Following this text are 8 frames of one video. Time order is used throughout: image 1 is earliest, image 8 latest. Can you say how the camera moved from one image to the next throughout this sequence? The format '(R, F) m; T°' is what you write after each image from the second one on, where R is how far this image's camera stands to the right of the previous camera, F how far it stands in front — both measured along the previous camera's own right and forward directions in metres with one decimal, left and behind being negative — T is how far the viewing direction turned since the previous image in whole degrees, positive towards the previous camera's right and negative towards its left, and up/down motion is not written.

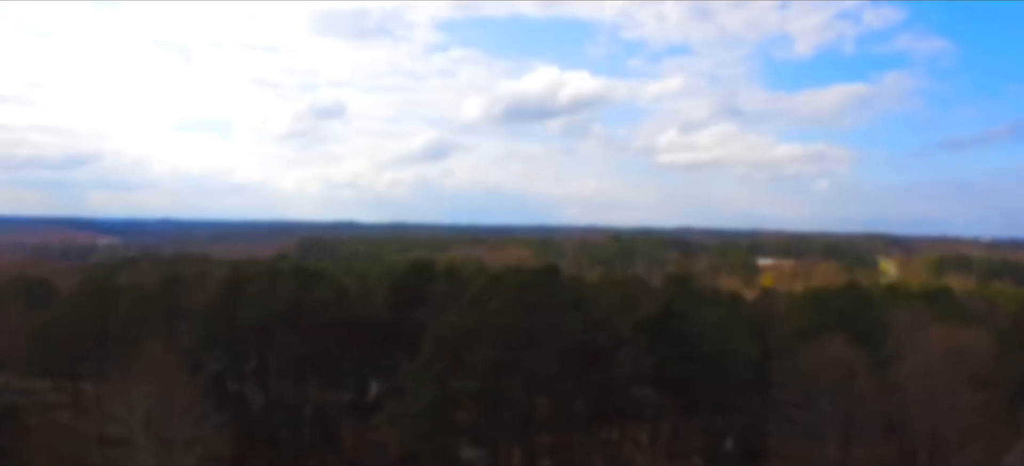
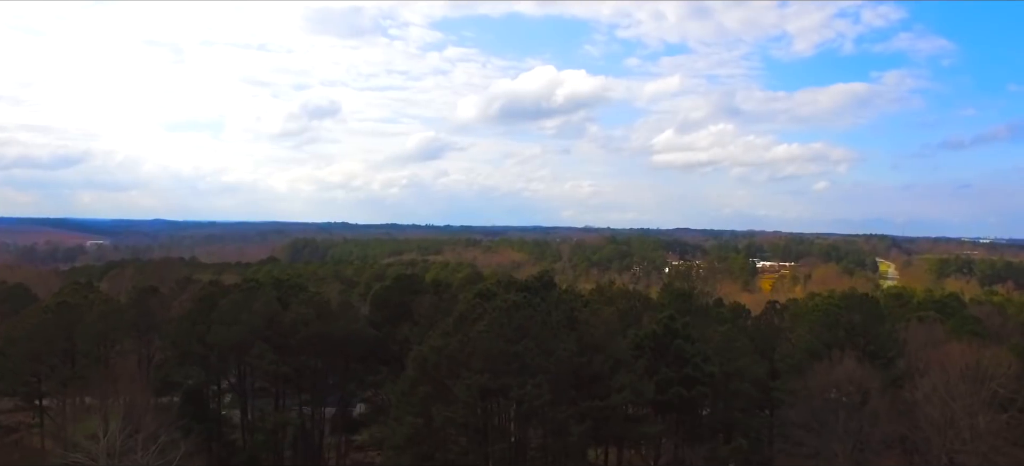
(+0.2, +1.1) m; 0°
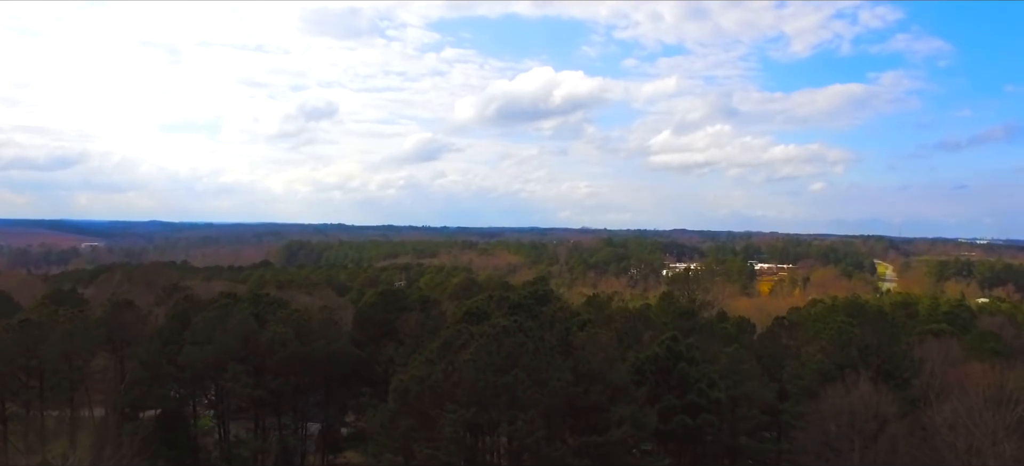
(+0.1, +1.2) m; 0°
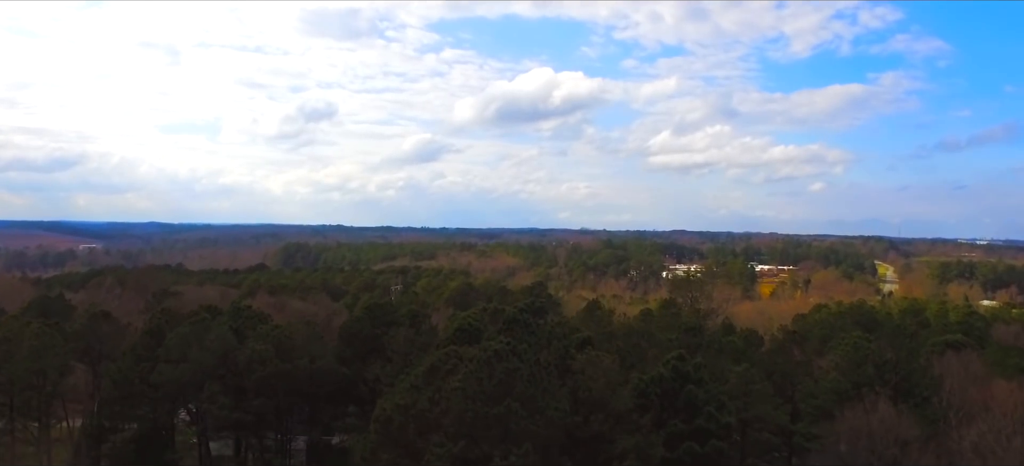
(+0.1, +1.1) m; 0°
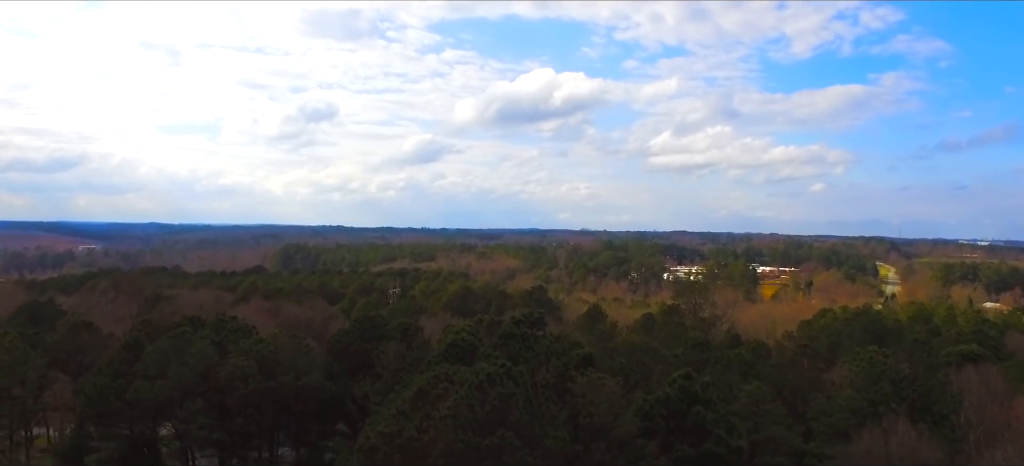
(+0.1, +0.9) m; 0°
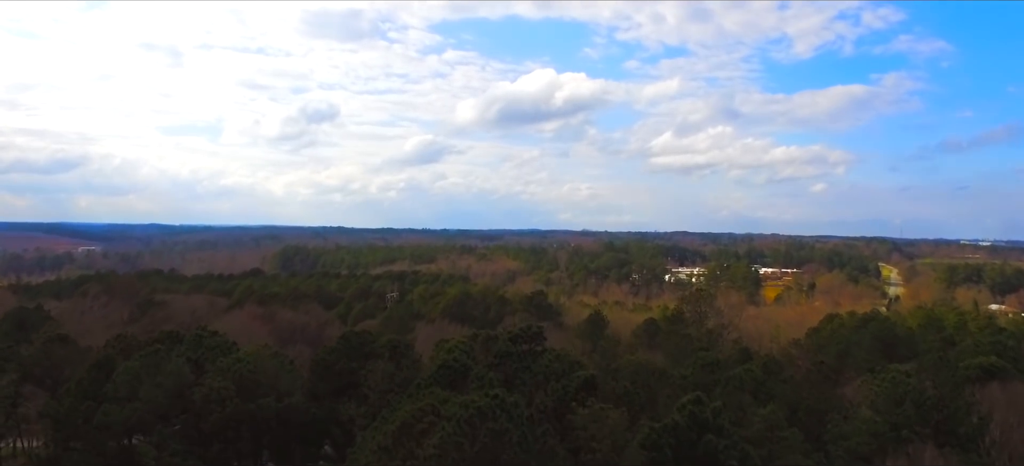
(+0.1, +1.1) m; 0°
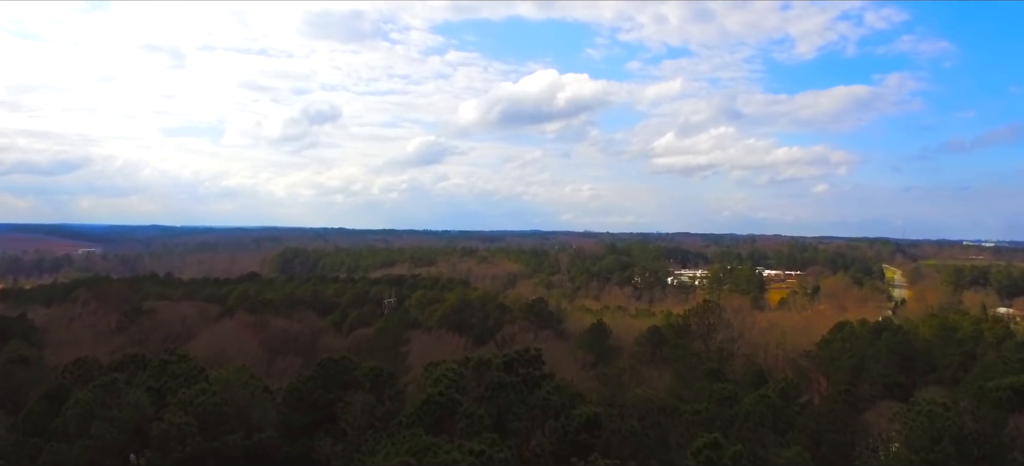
(+0.1, +1.5) m; 0°
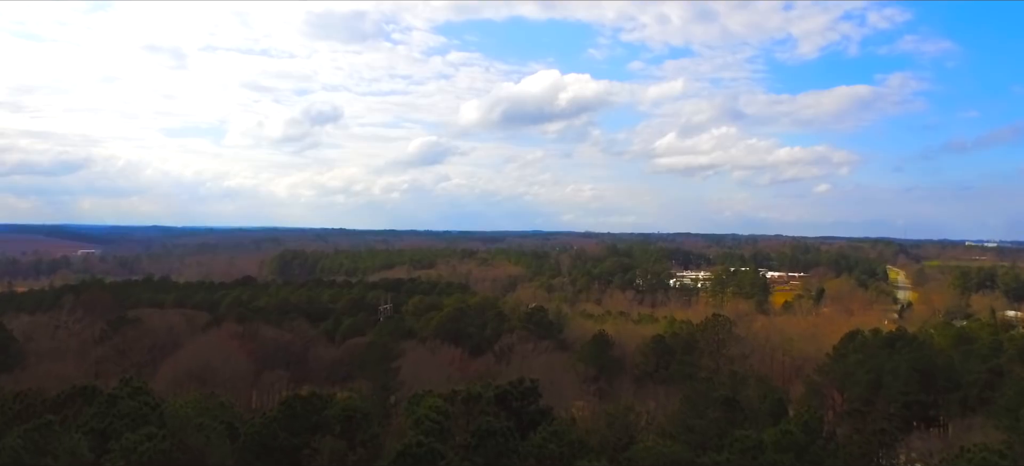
(+0.2, +1.8) m; 0°
